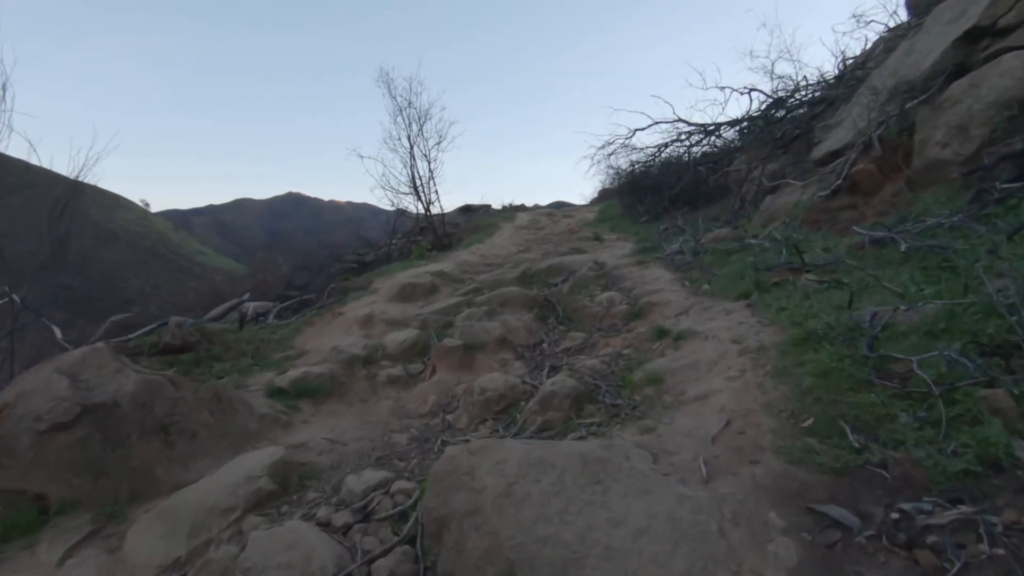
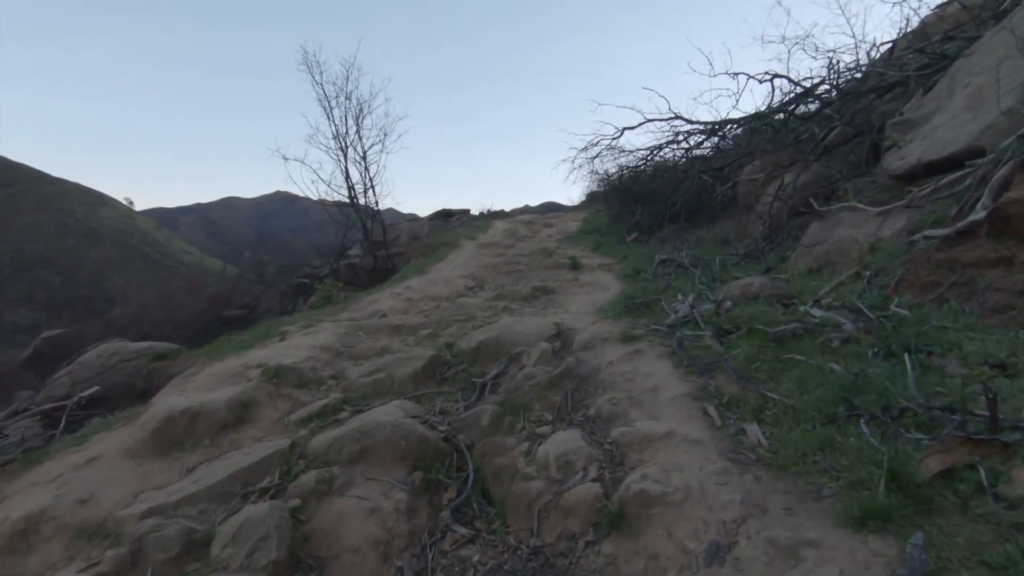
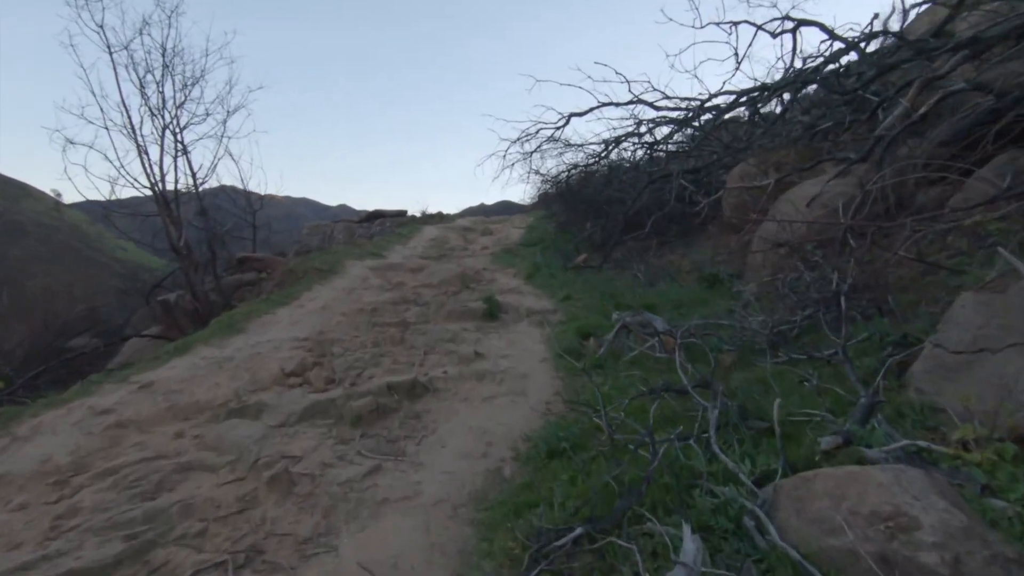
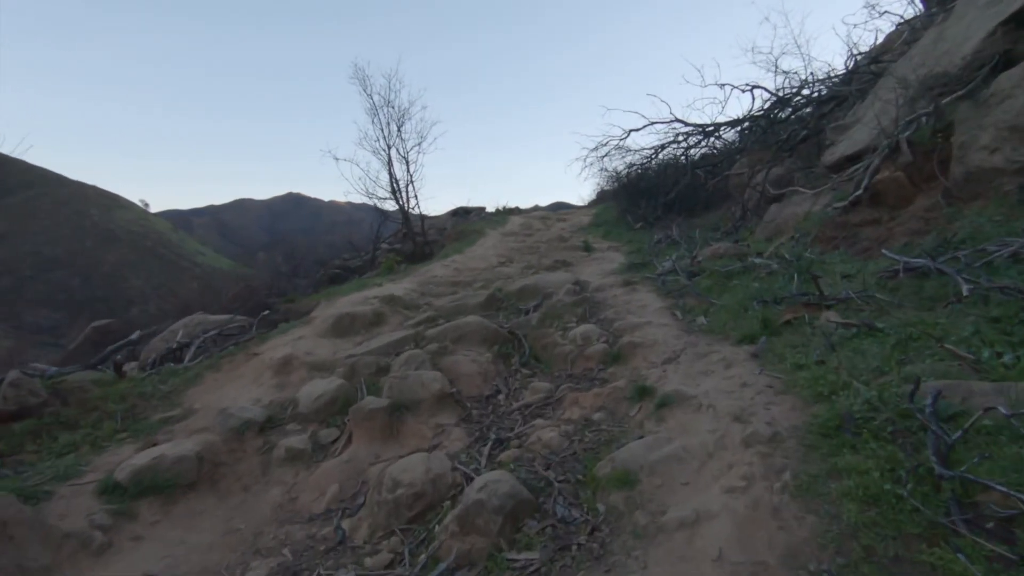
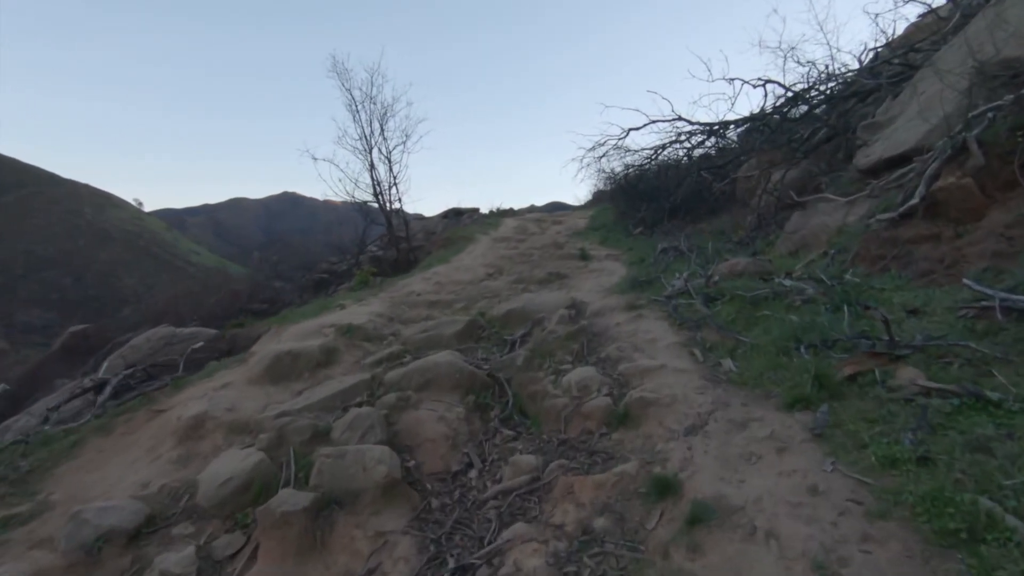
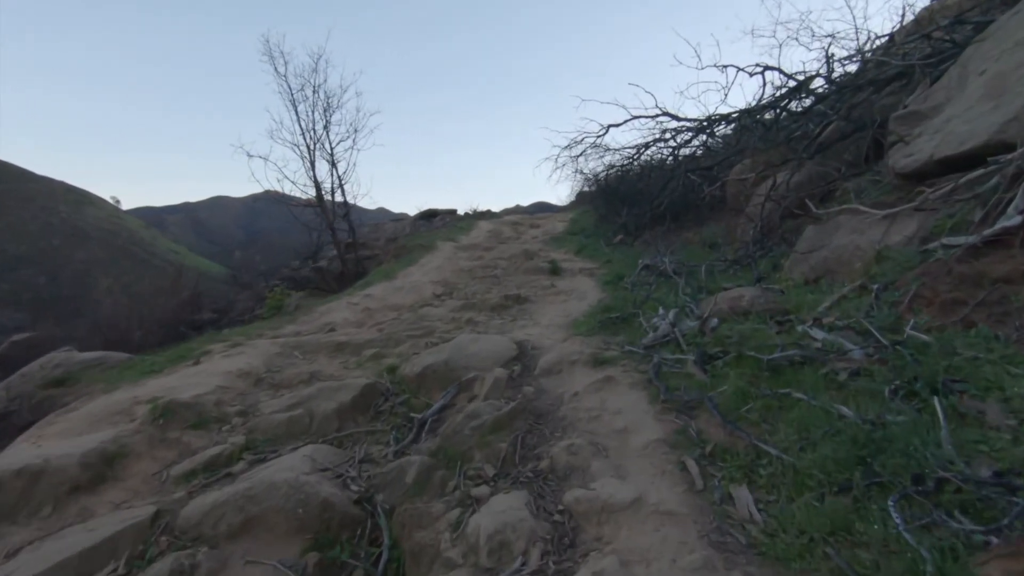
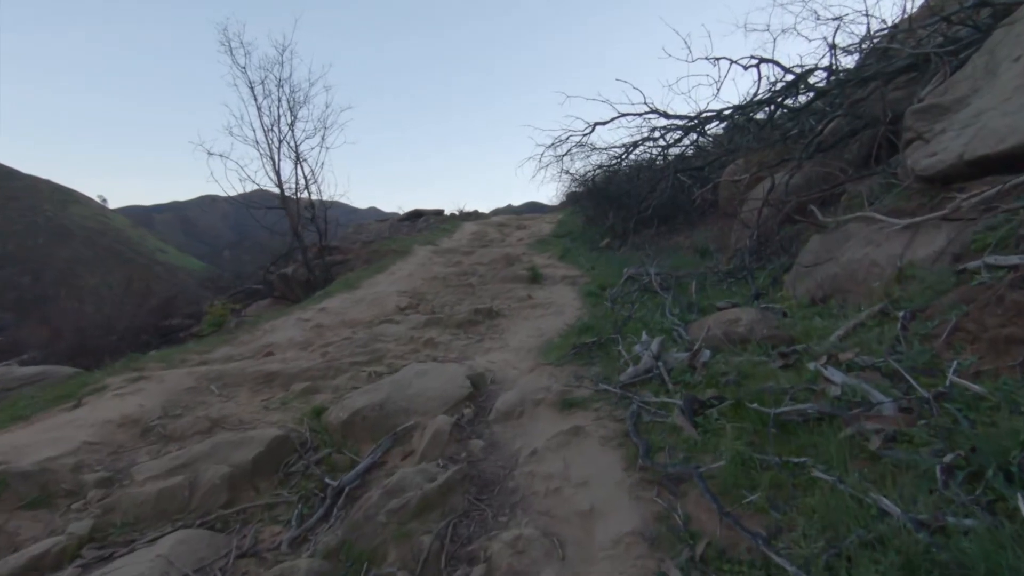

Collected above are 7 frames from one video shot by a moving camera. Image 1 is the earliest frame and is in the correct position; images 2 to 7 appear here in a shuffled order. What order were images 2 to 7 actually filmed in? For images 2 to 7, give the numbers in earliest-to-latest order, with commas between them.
4, 5, 2, 6, 7, 3
